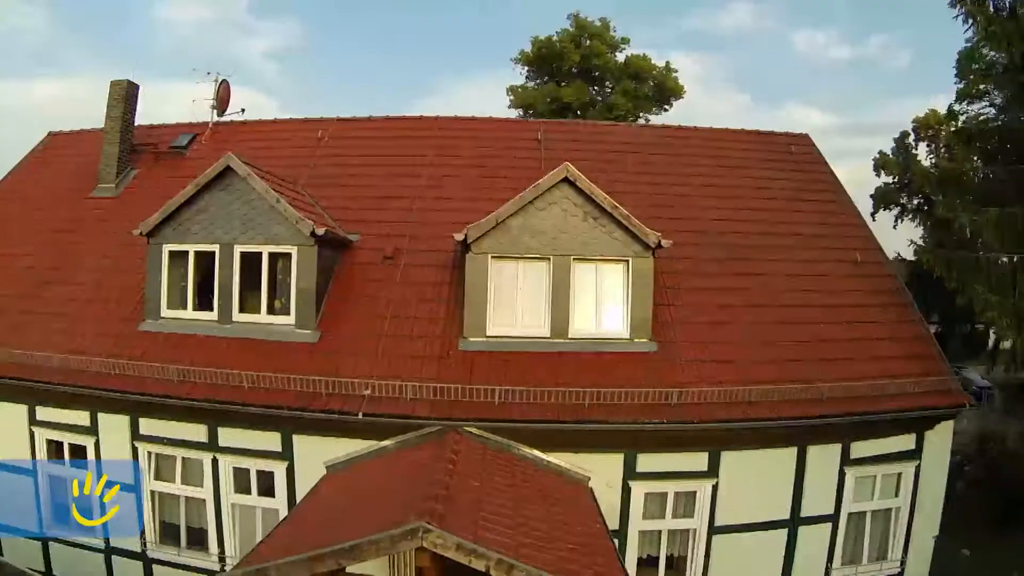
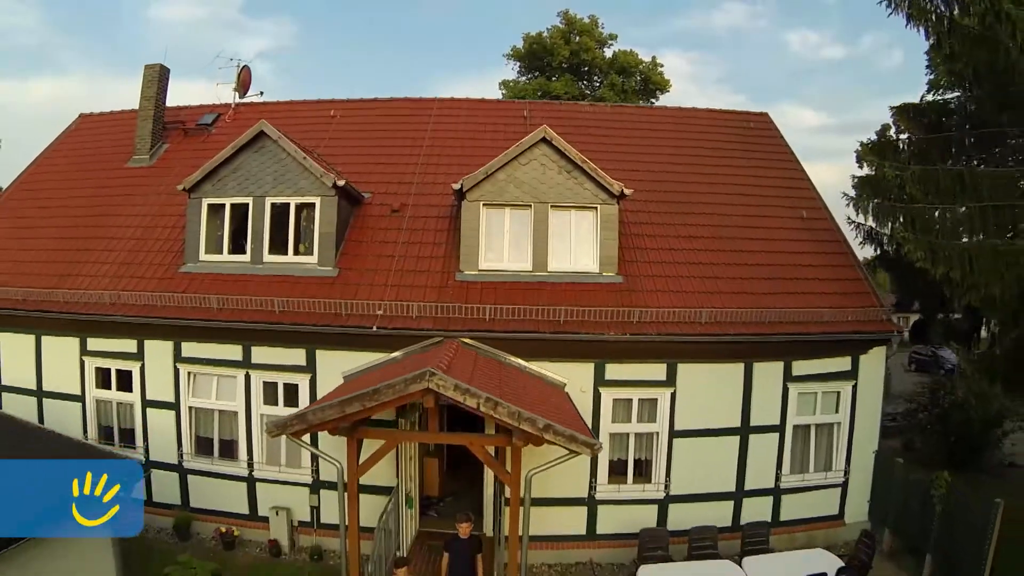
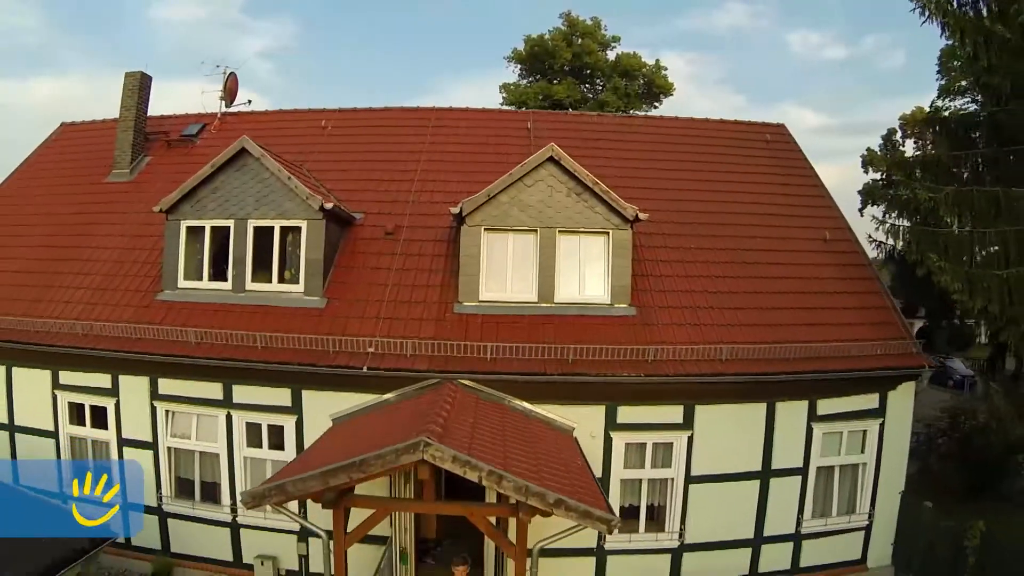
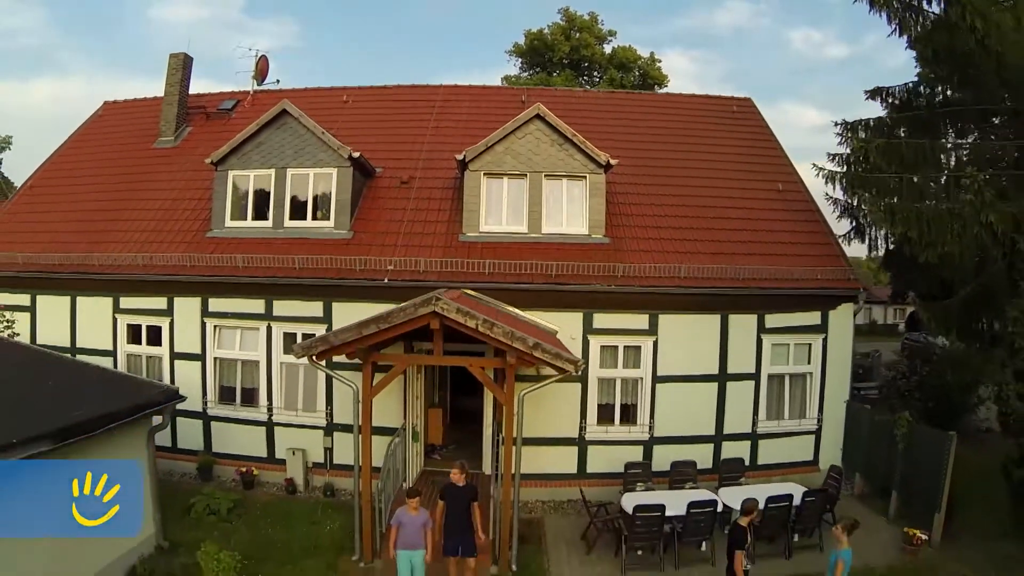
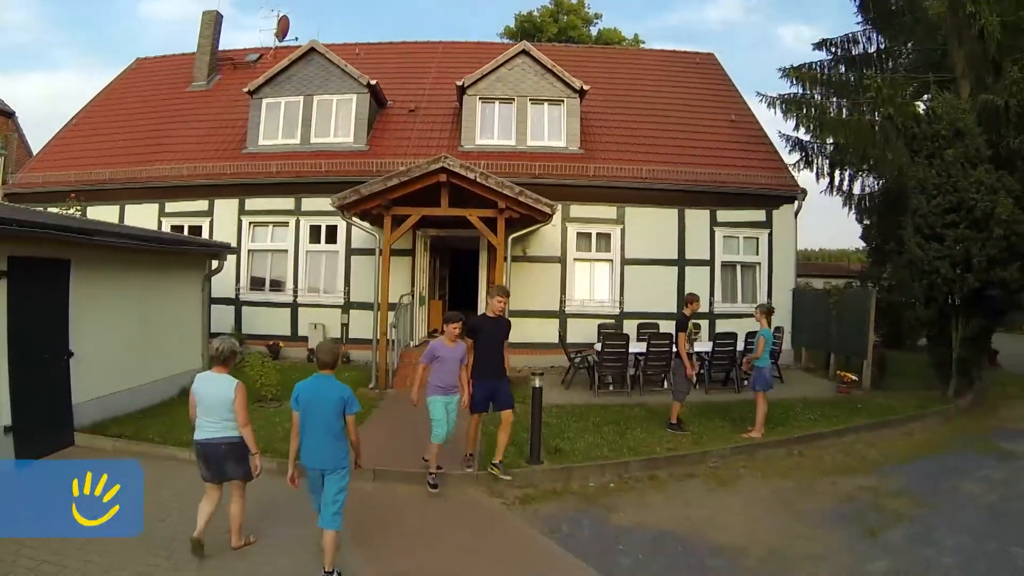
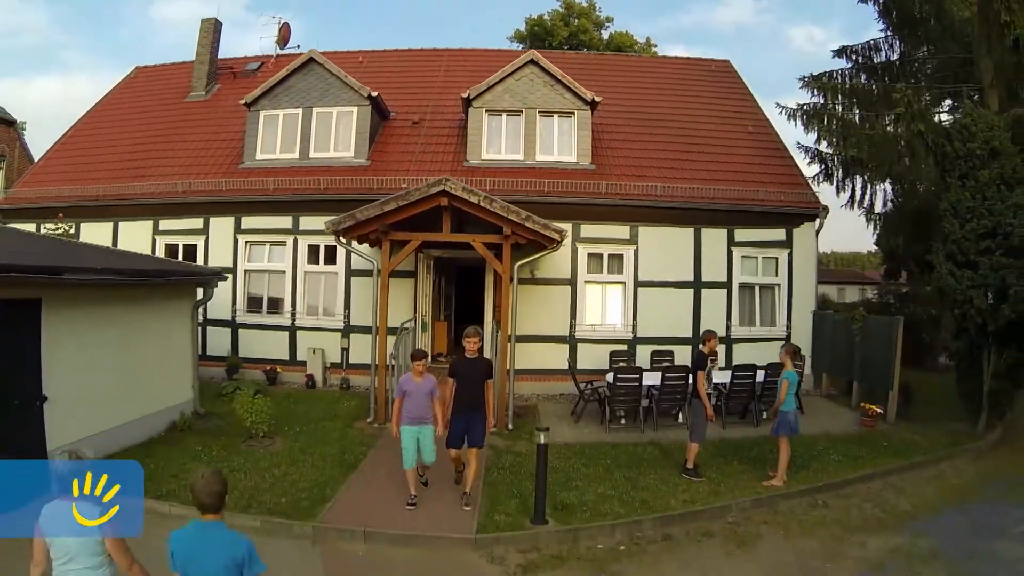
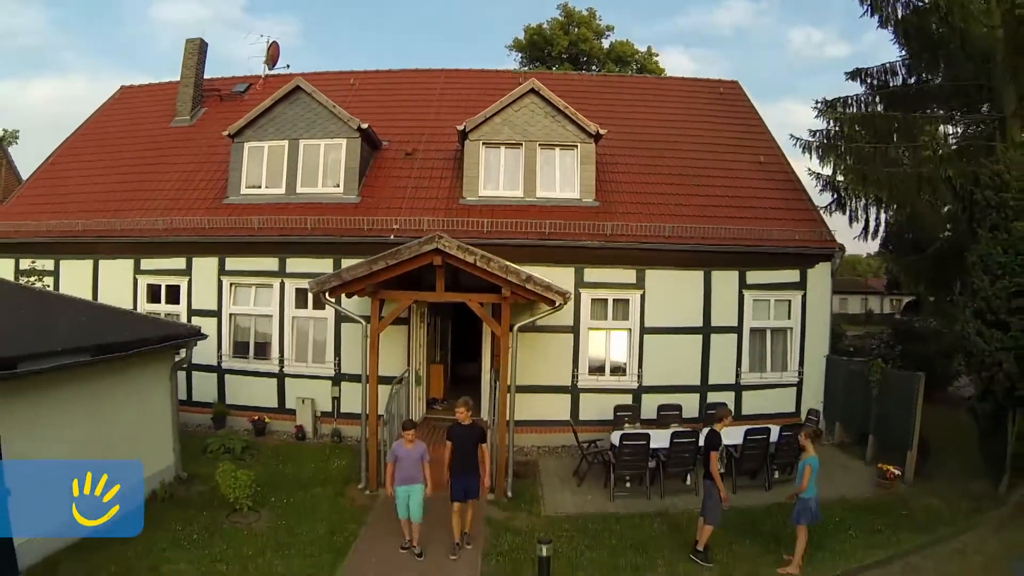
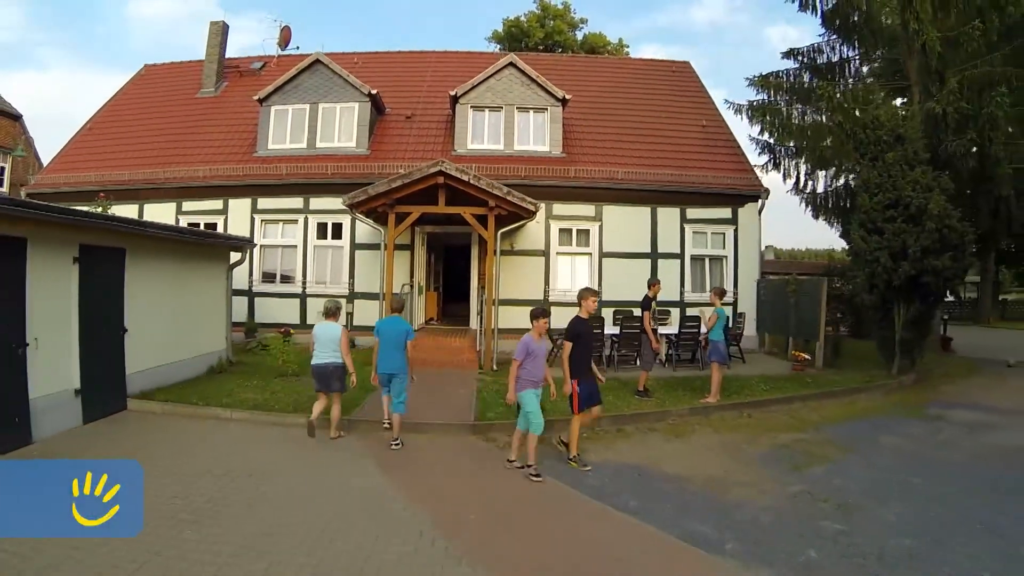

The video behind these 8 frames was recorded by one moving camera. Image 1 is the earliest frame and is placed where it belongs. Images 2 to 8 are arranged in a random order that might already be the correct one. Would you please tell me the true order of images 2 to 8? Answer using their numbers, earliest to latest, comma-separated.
3, 2, 4, 7, 6, 5, 8
